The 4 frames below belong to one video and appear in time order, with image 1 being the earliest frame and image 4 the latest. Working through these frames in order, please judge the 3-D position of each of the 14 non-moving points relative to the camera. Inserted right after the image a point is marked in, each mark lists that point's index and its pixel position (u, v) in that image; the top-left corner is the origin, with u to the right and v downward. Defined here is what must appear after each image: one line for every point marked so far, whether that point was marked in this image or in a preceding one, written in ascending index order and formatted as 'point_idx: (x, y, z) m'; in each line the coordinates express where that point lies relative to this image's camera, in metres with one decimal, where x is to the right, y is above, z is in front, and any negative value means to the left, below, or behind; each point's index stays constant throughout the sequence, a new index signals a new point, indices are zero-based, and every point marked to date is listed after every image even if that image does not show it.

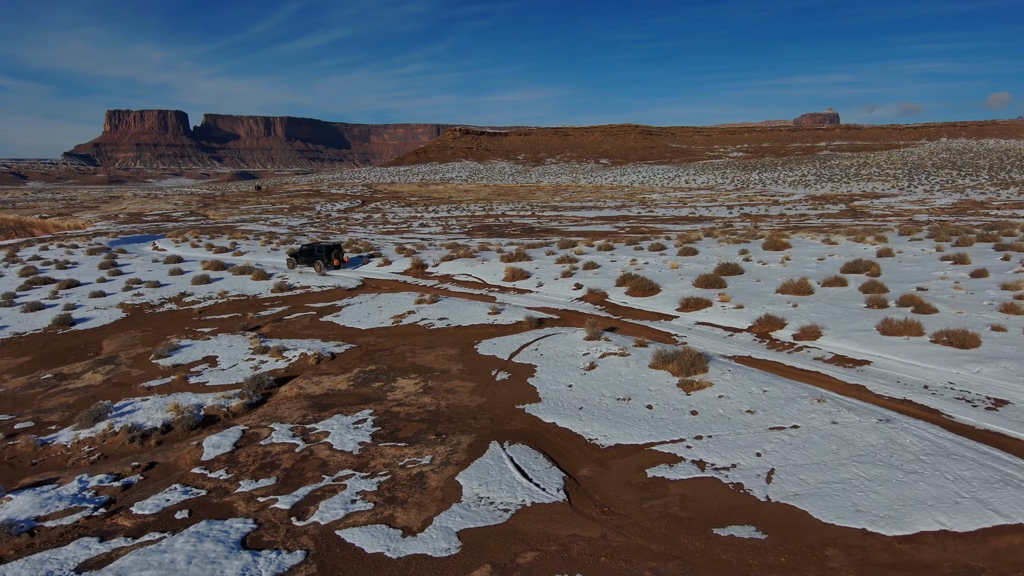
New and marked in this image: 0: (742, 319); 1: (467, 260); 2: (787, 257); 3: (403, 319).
0: (+4.1, -0.6, +11.4) m
1: (-1.3, +0.8, +19.4) m
2: (+6.9, +0.8, +16.1) m
3: (-2.3, -0.6, +13.6) m
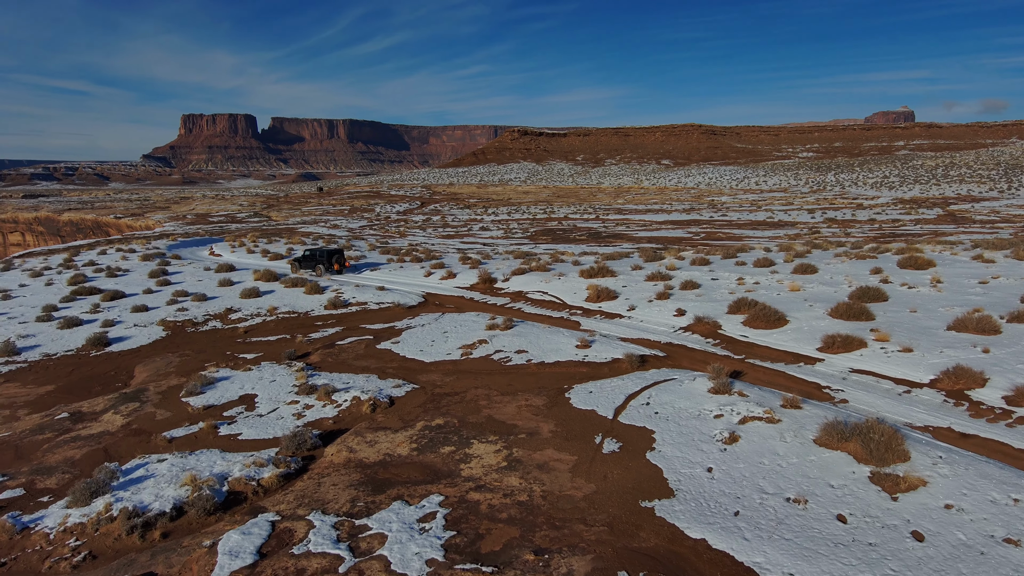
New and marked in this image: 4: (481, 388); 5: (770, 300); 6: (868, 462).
0: (+5.5, -1.1, +8.7) m
1: (+0.8, +0.3, +17.1) m
2: (+8.7, +0.2, +13.1) m
3: (-0.7, -1.1, +11.4) m
4: (-0.5, -1.5, +9.5) m
5: (+5.1, -0.2, +12.6) m
6: (+3.5, -1.7, +6.3) m
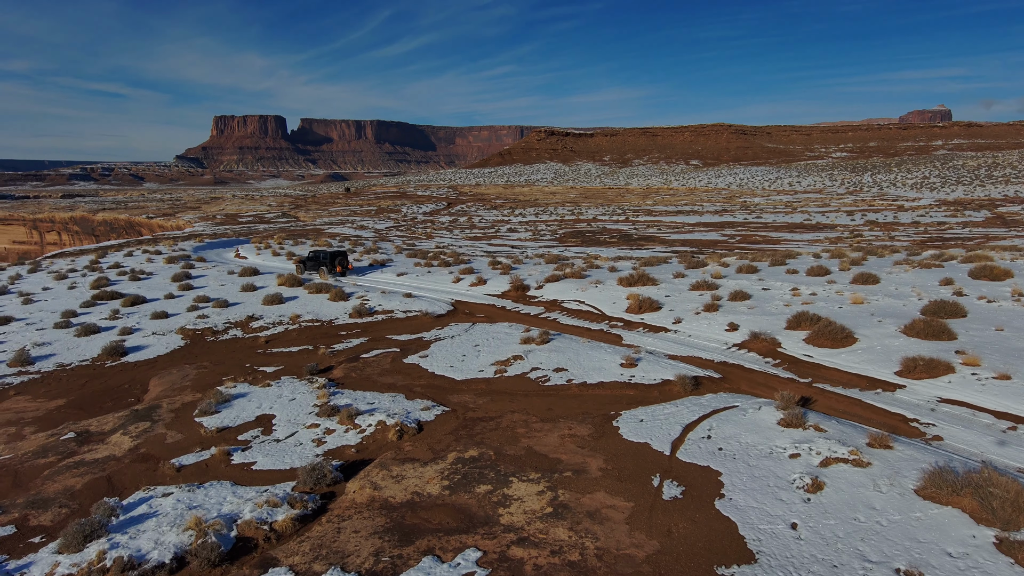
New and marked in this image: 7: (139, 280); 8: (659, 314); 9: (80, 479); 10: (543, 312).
0: (+6.0, -1.3, +7.6) m
1: (+1.7, +0.1, +16.2) m
2: (+9.4, -0.1, +11.9) m
3: (-0.1, -1.3, +10.5) m
4: (+0.1, -1.7, +8.6) m
5: (+5.7, -0.5, +11.5) m
6: (+3.9, -1.9, +5.3) m
7: (-11.5, +0.2, +19.8) m
8: (+3.0, -0.5, +13.0) m
9: (-5.1, -2.2, +7.6) m
10: (+0.7, -0.5, +14.3) m
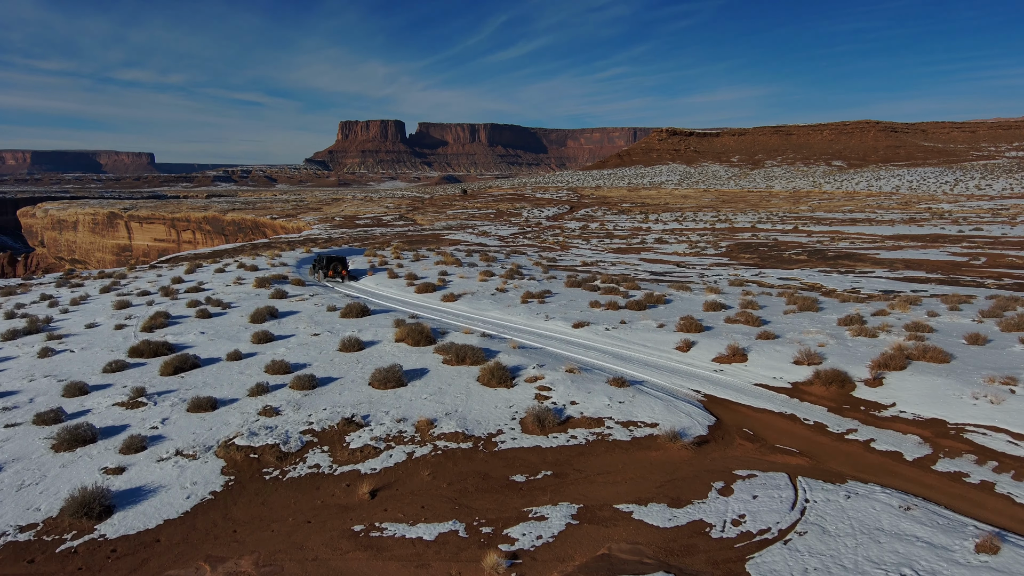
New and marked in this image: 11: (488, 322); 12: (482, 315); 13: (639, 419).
0: (+8.6, -2.7, -0.9) m
1: (+5.7, -1.1, +8.3) m
2: (+12.7, -1.6, +2.8) m
3: (+3.1, -2.5, +3.0) m
4: (+2.9, -2.9, +1.2) m
5: (+9.0, -1.8, +3.0) m
6: (+6.1, -3.2, -2.8) m
7: (-6.6, -0.7, +14.0) m
8: (+6.5, -1.8, +5.0) m
9: (-2.4, -3.3, +0.9) m
10: (+4.5, -1.8, +6.7) m
11: (-0.5, -0.7, +13.4) m
12: (-0.7, -0.6, +14.2) m
13: (+1.6, -1.6, +8.1) m
